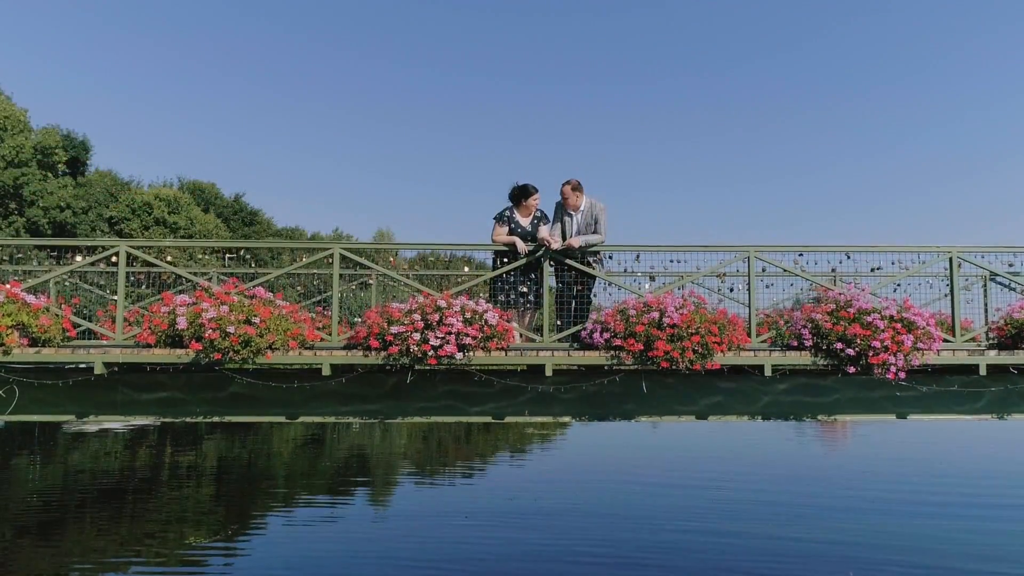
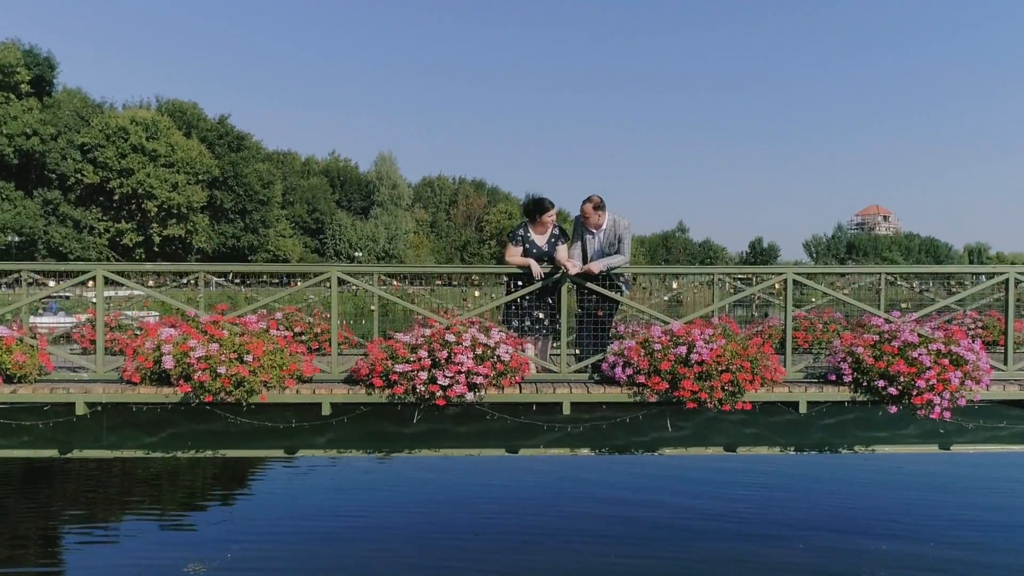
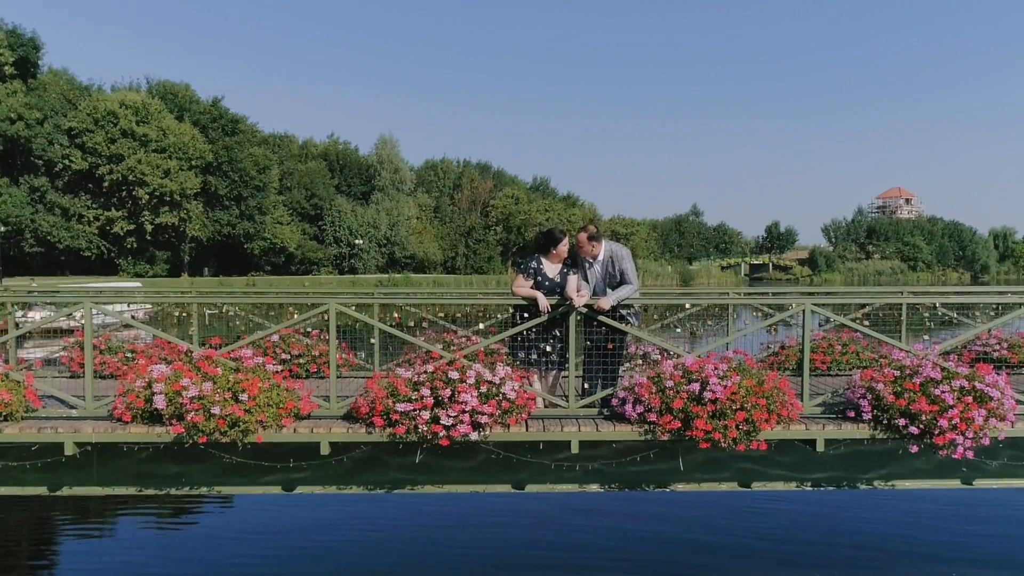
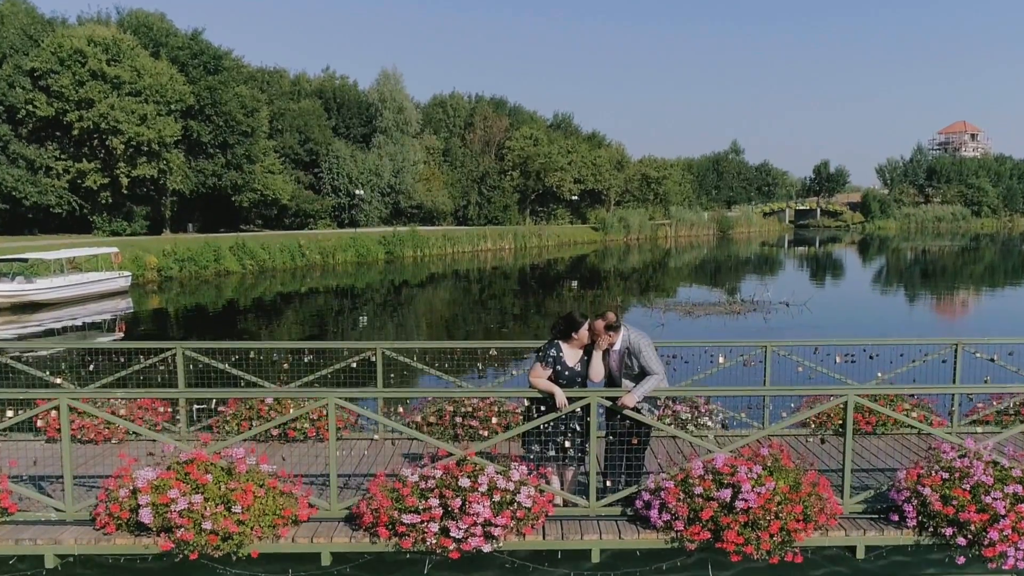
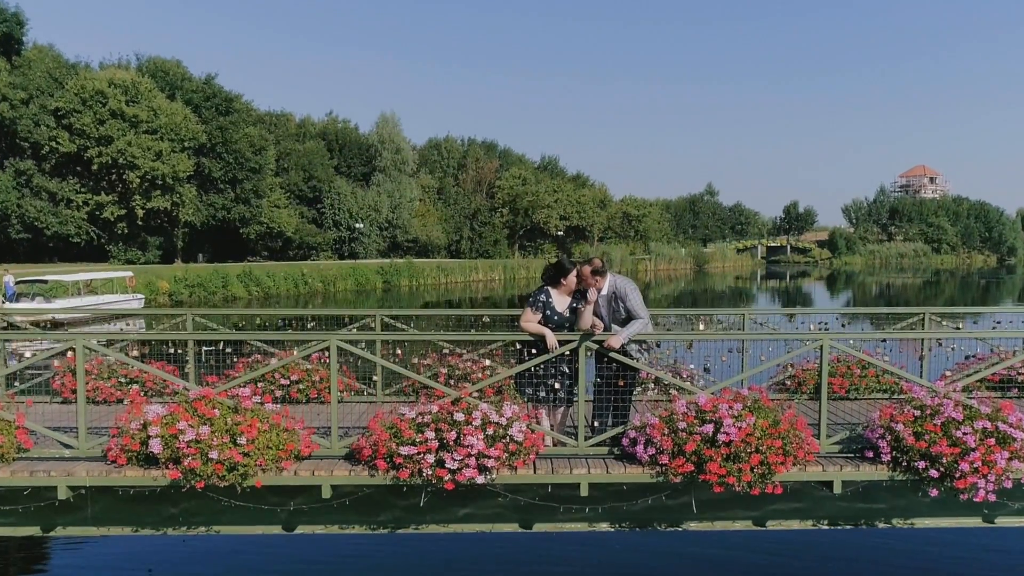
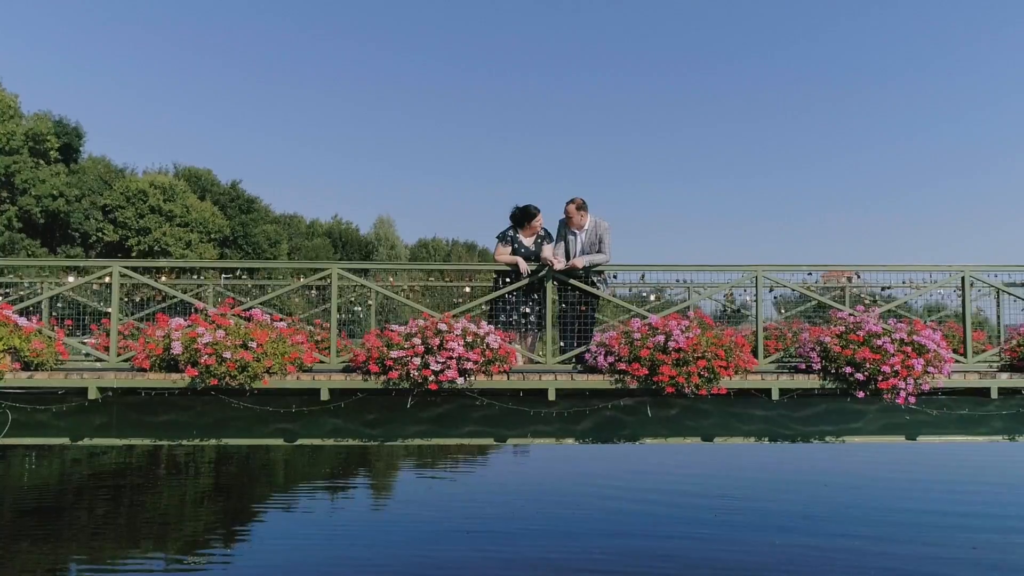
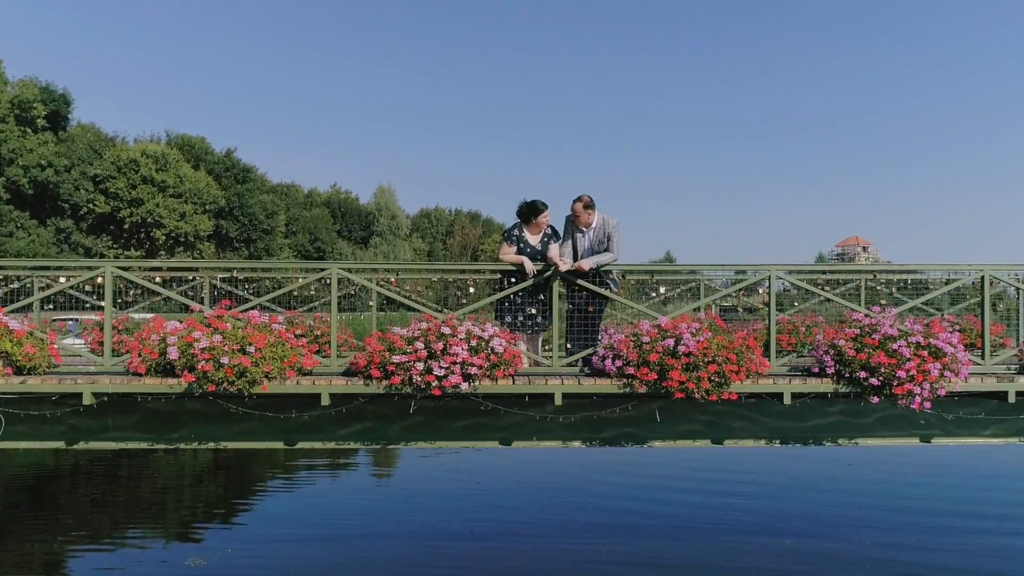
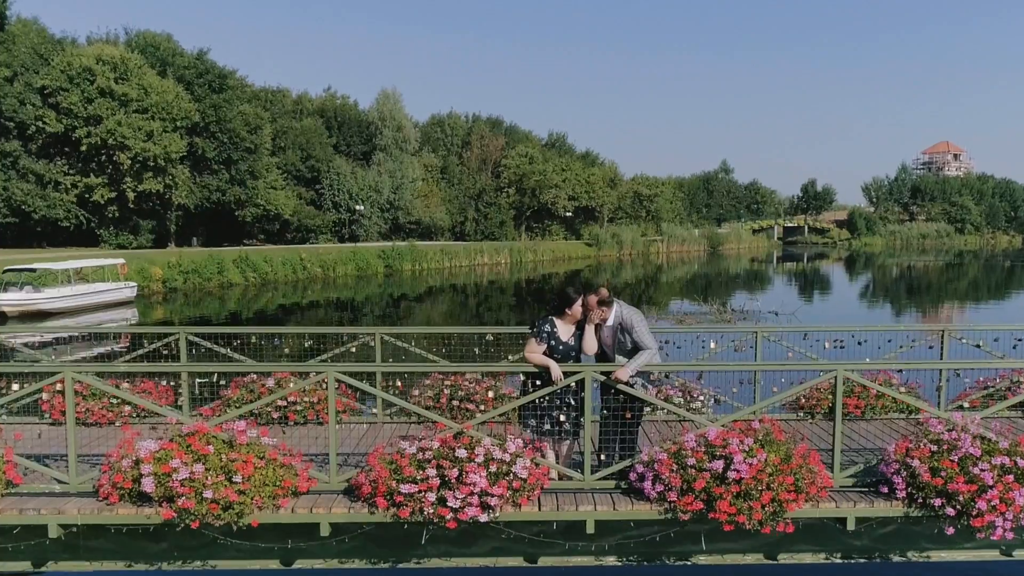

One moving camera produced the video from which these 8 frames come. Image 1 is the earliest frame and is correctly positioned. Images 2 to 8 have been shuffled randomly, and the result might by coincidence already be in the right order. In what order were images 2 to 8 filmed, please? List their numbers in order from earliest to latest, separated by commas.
6, 7, 2, 3, 5, 8, 4
